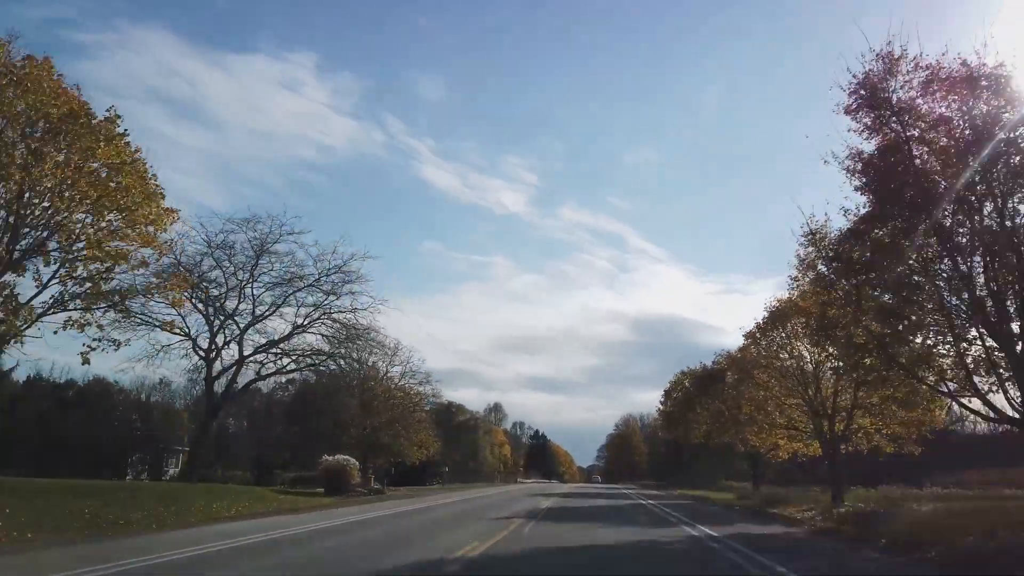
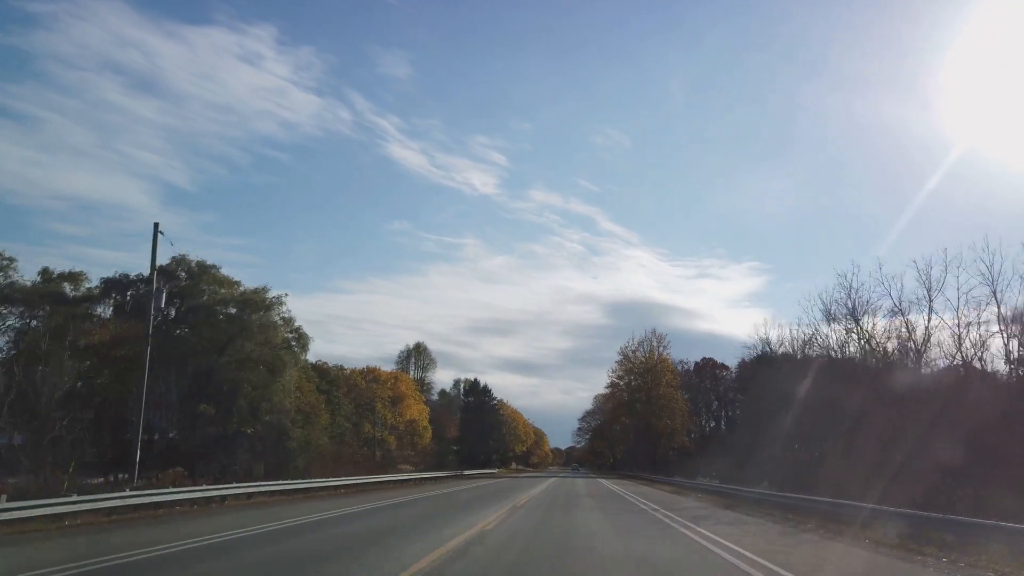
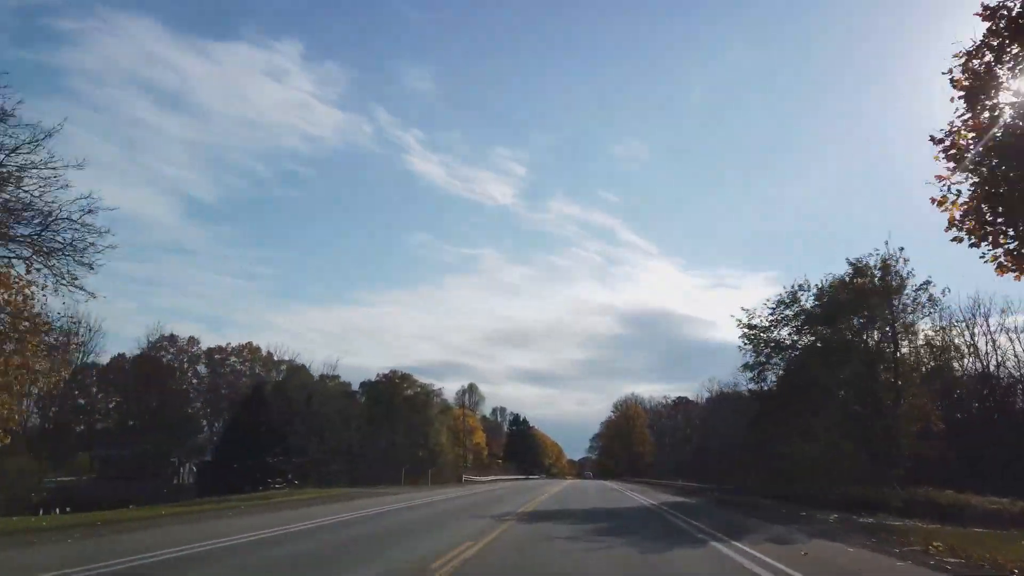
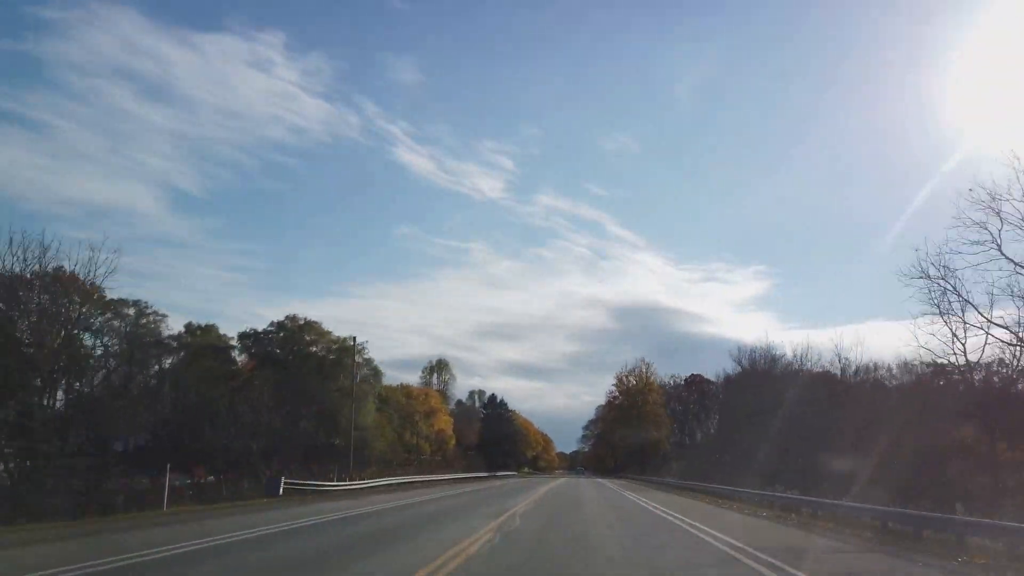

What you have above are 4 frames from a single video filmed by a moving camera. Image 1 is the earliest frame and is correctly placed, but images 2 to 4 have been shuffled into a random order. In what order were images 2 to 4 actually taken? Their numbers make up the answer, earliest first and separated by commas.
3, 4, 2
